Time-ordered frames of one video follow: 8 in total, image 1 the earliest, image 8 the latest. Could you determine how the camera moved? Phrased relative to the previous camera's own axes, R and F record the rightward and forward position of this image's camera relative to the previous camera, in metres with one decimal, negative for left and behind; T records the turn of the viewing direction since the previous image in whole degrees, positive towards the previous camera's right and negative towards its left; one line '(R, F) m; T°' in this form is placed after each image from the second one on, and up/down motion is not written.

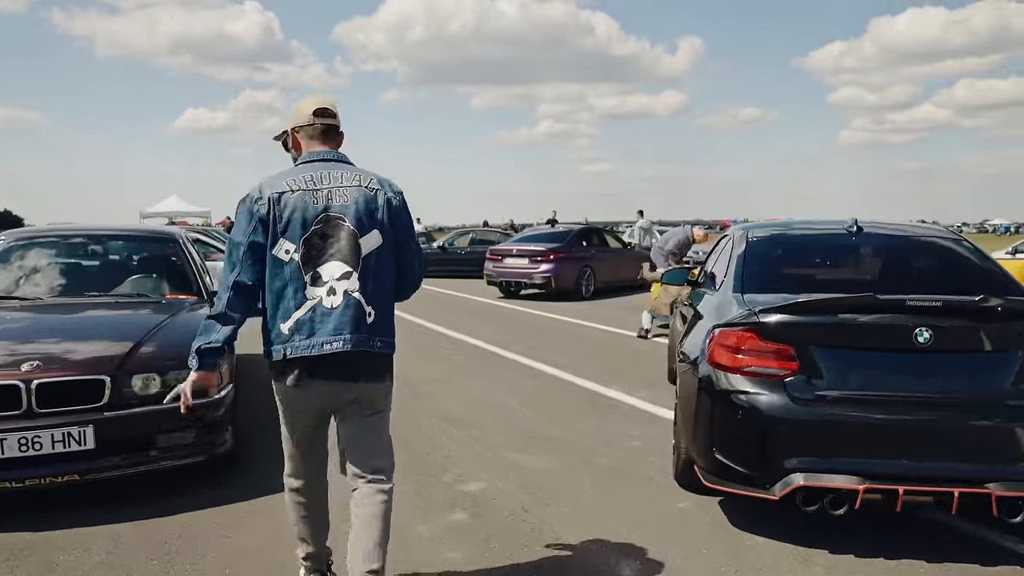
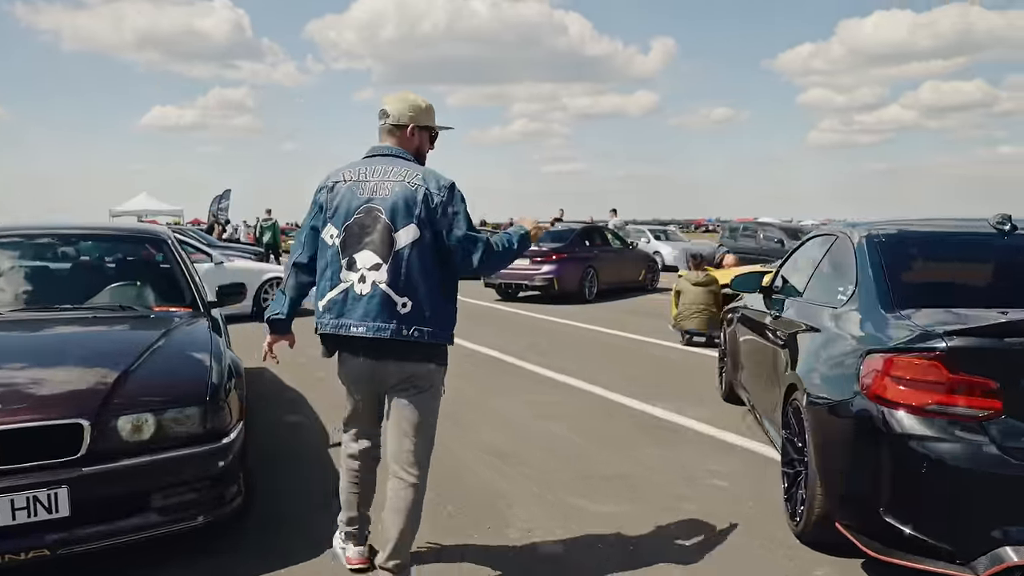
(-0.5, +0.9) m; +2°
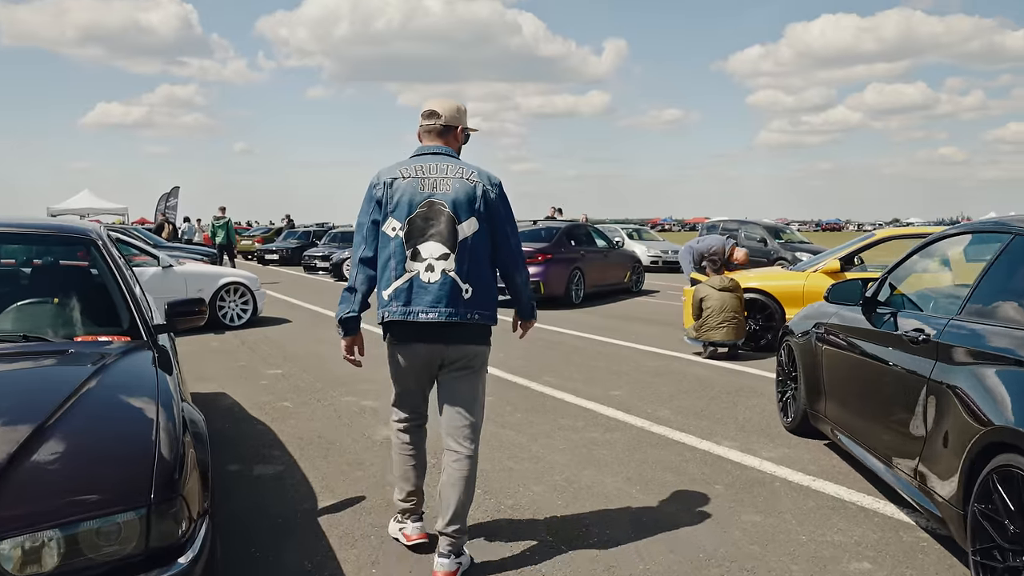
(-0.4, +1.2) m; +3°
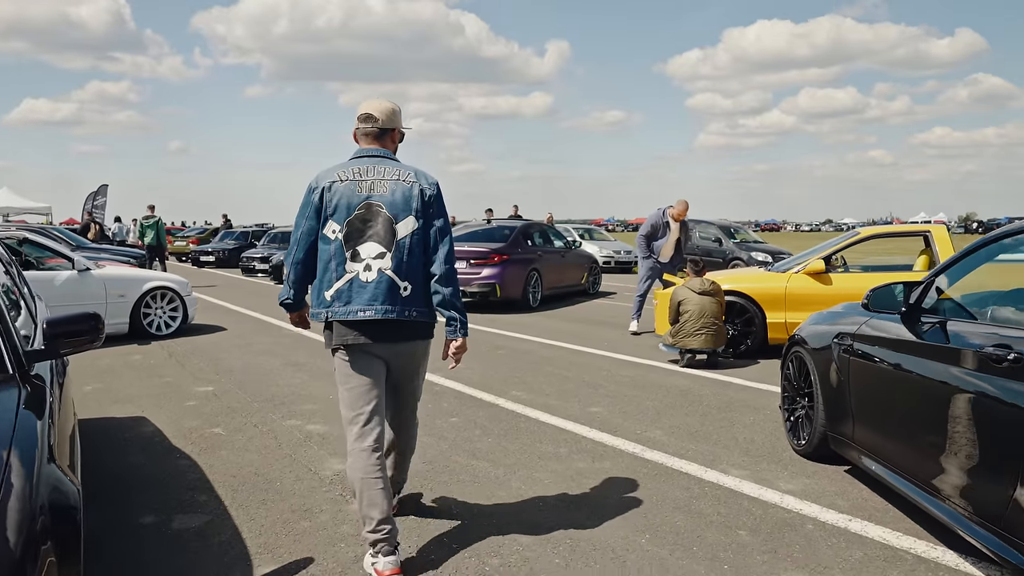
(-0.2, +0.8) m; +4°
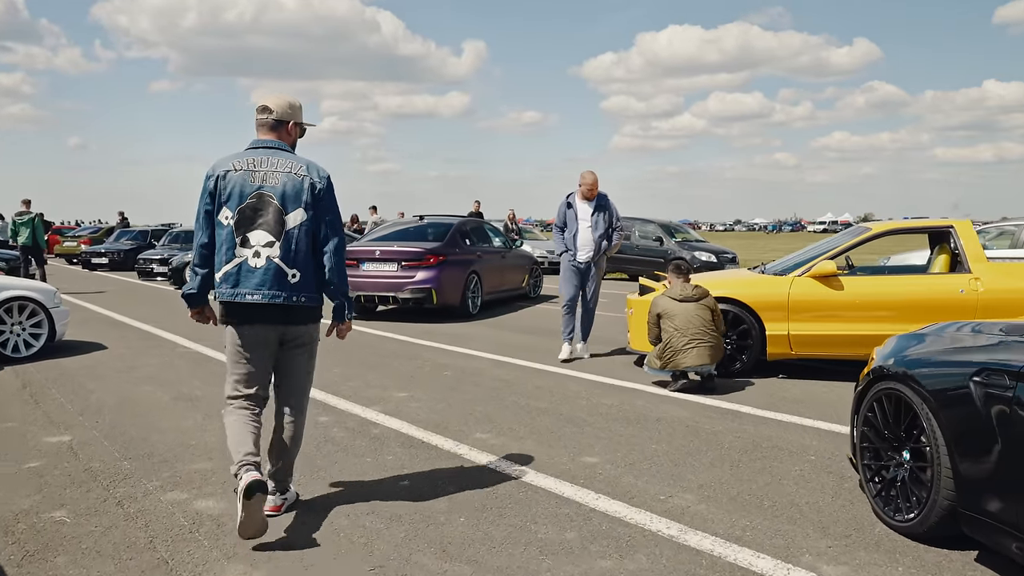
(-0.3, +1.5) m; +6°
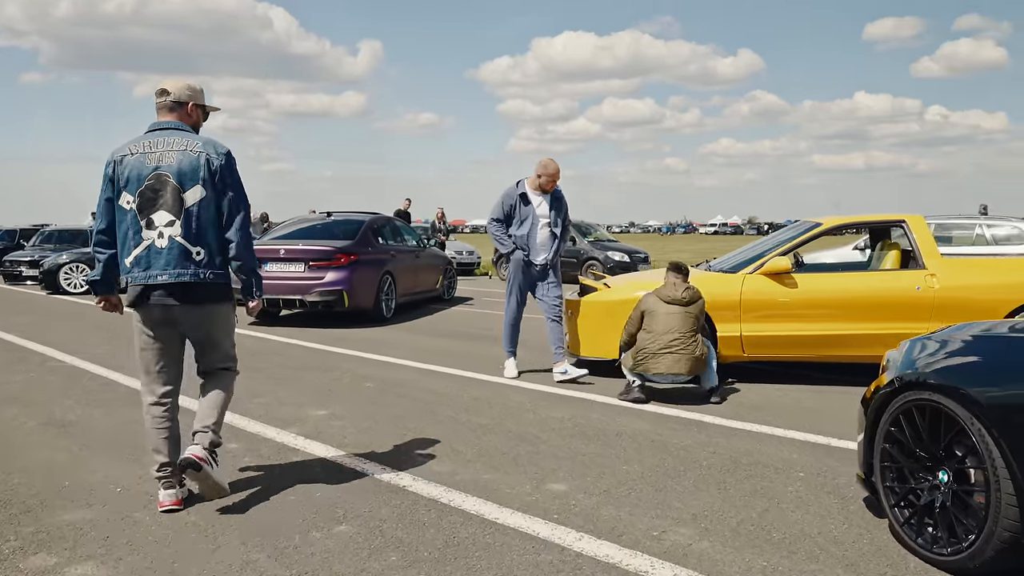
(-0.3, +0.7) m; +7°
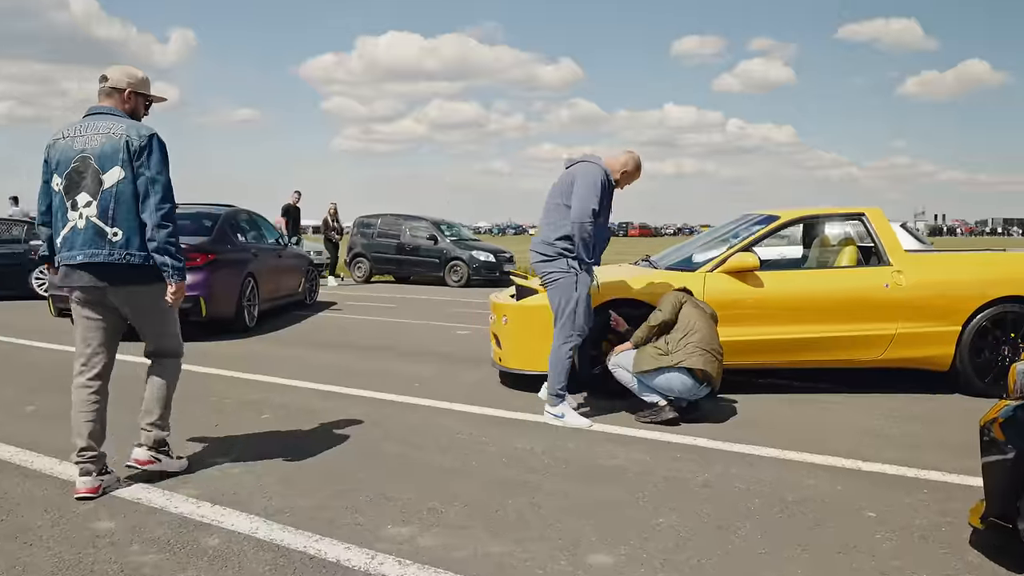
(-0.7, +1.1) m; +12°
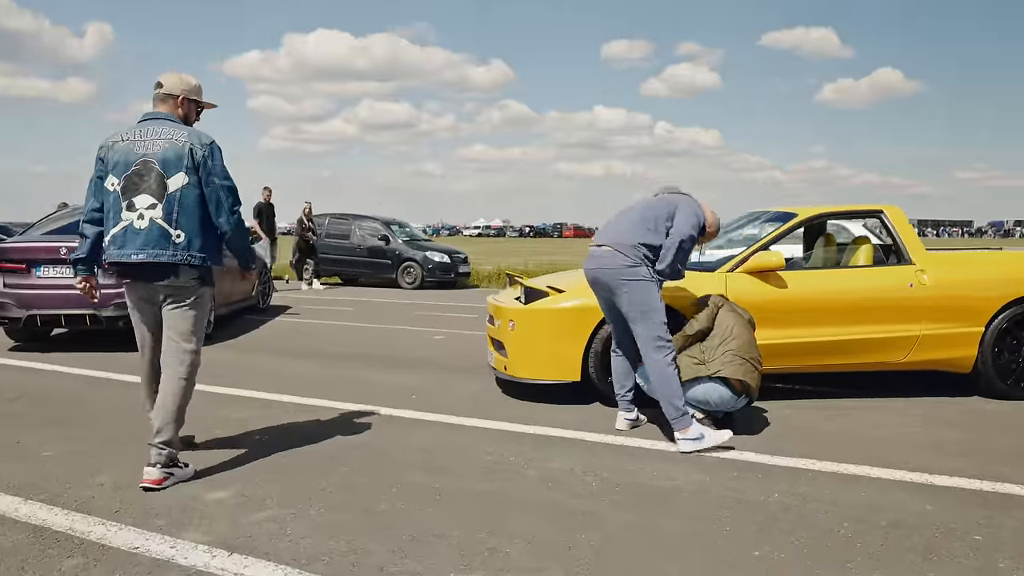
(-0.5, +0.5) m; +5°
